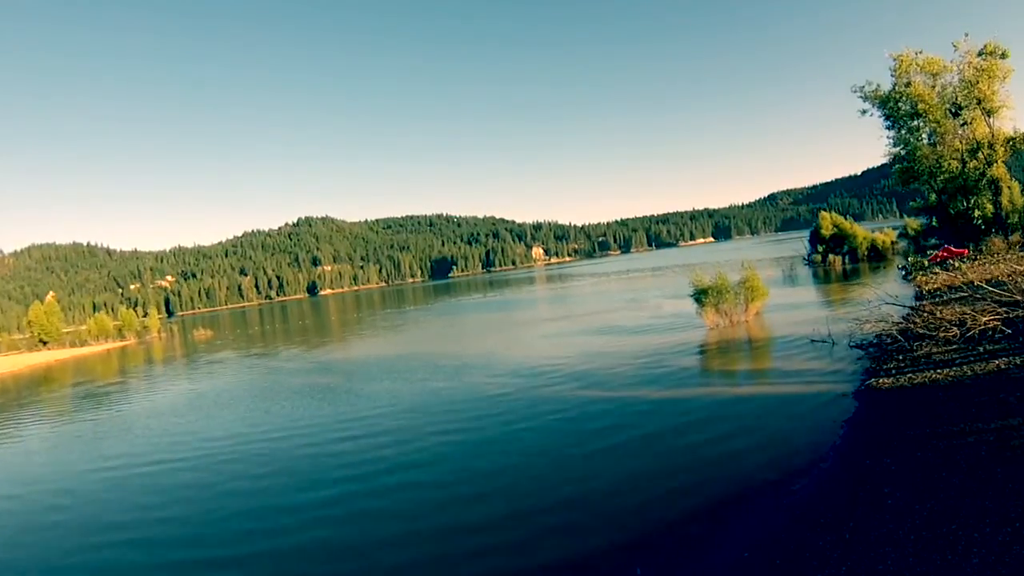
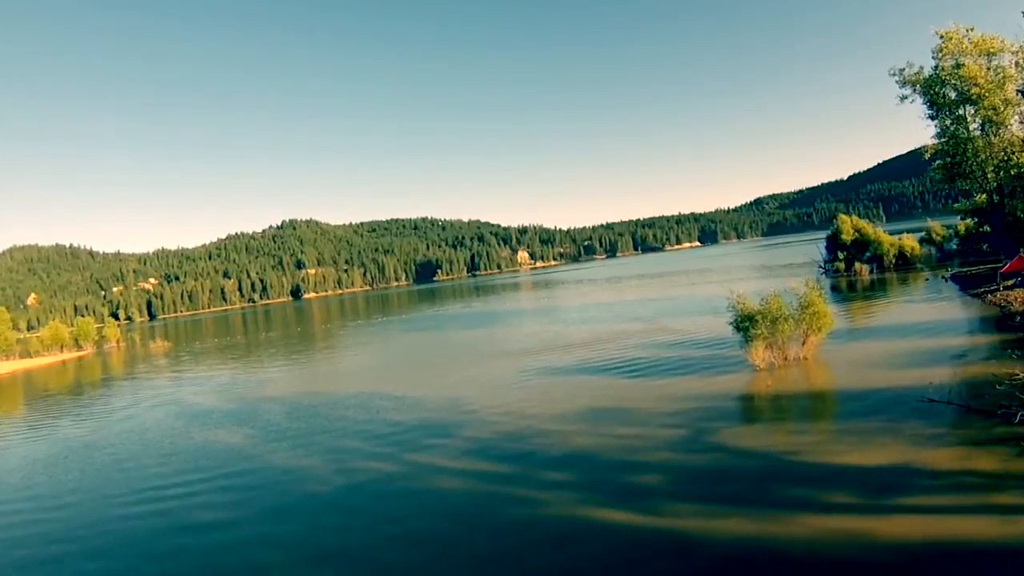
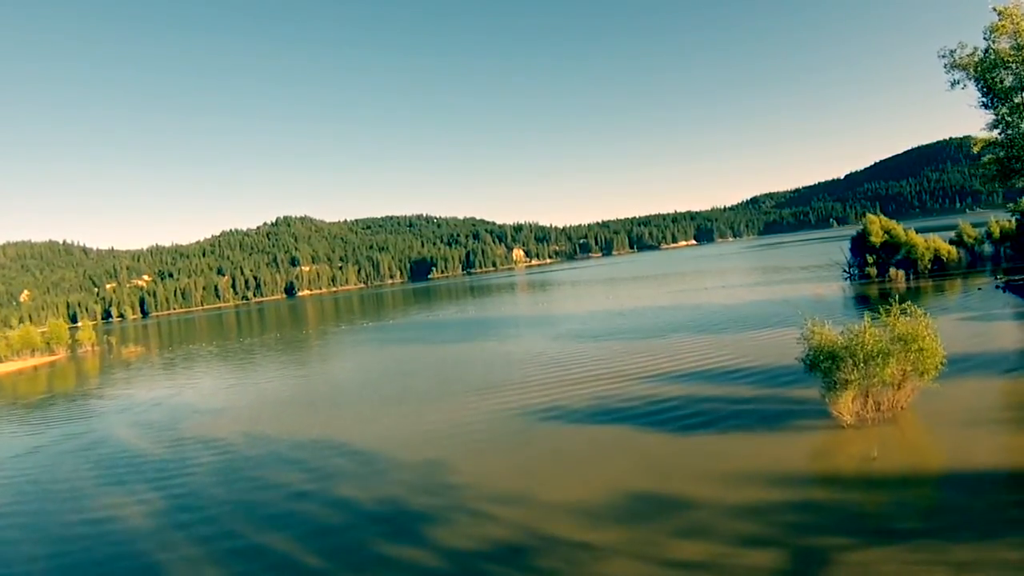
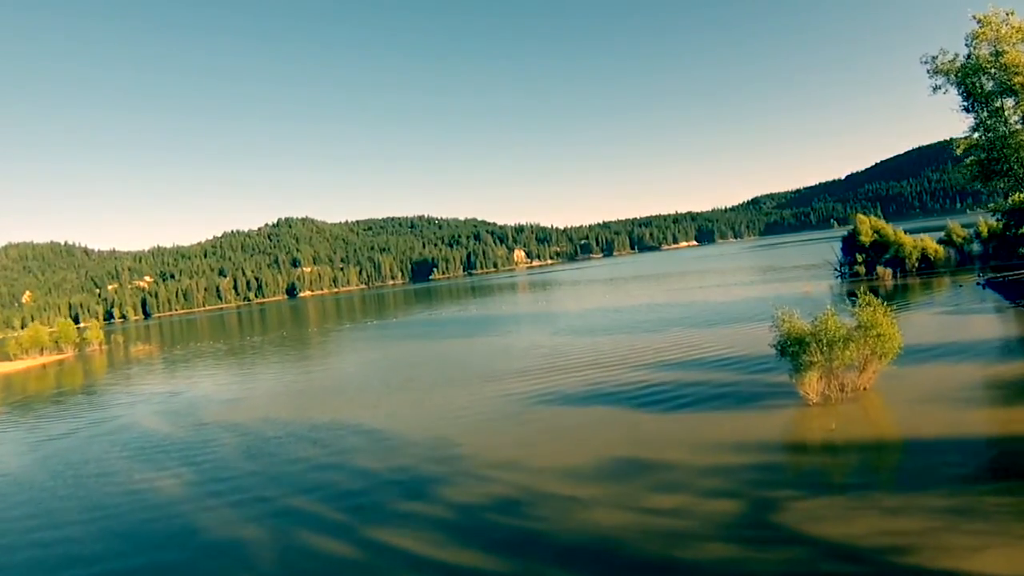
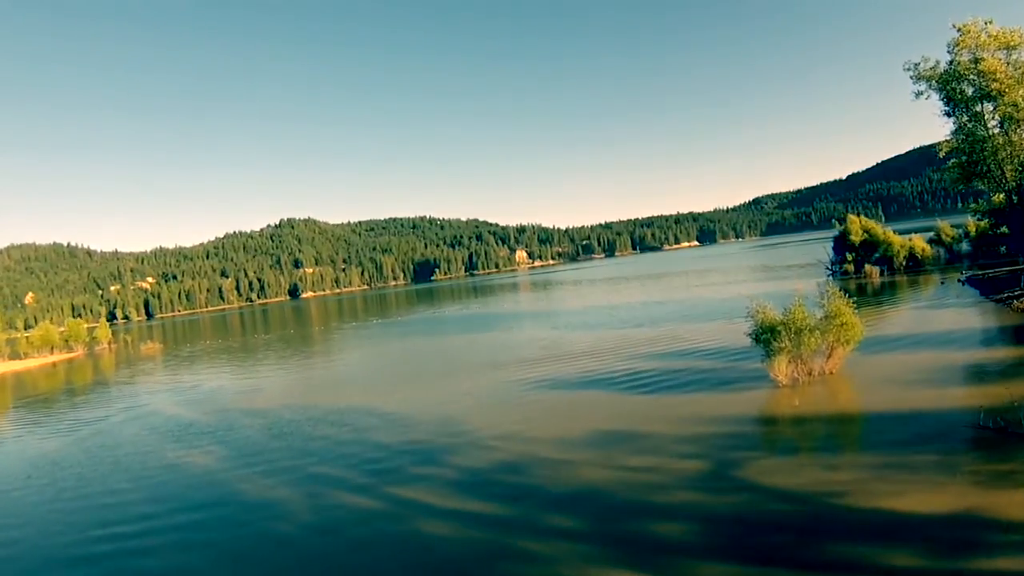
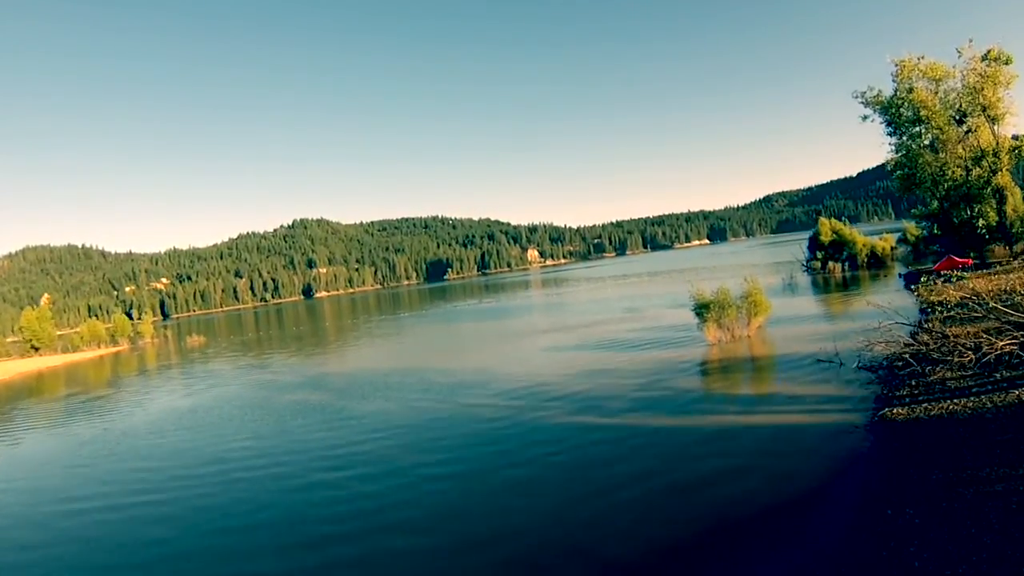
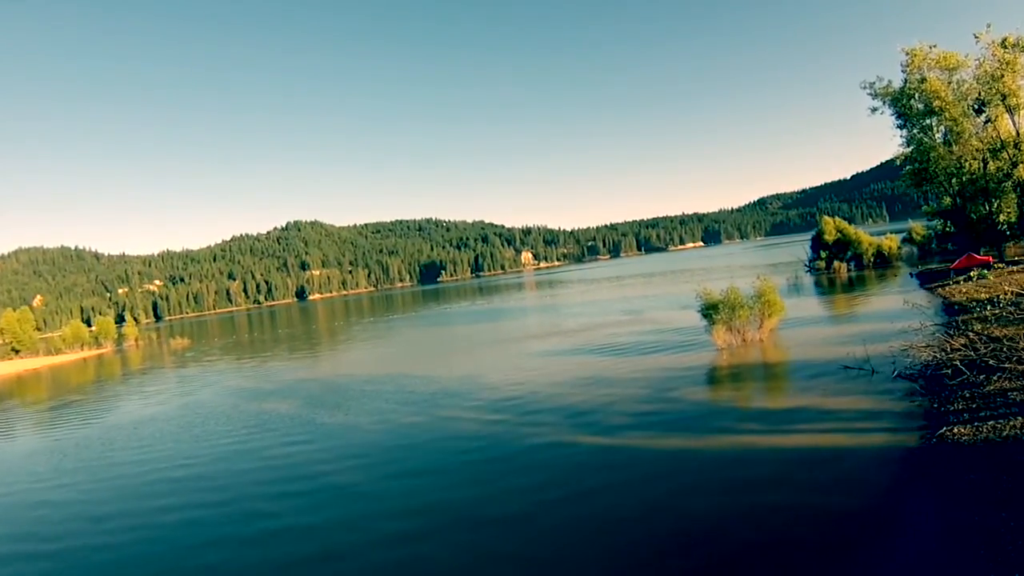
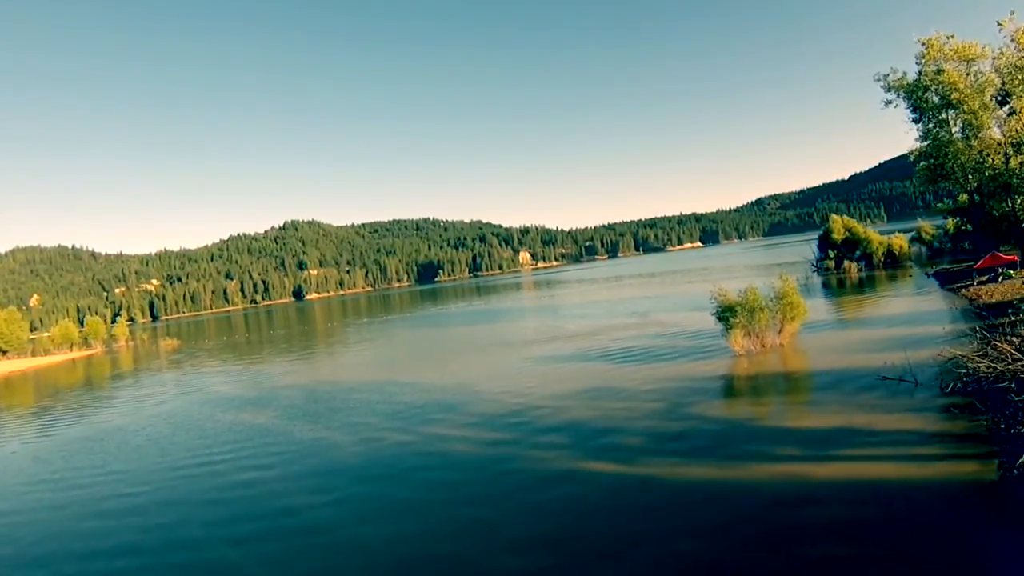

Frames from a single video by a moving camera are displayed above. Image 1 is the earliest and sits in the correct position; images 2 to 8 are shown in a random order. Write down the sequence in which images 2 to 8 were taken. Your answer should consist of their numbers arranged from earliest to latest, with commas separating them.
6, 7, 8, 2, 5, 4, 3
